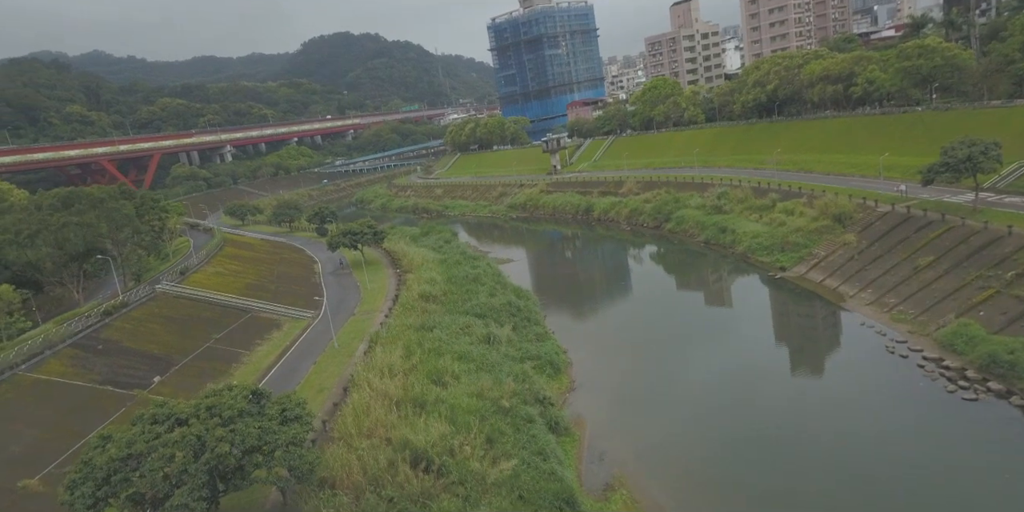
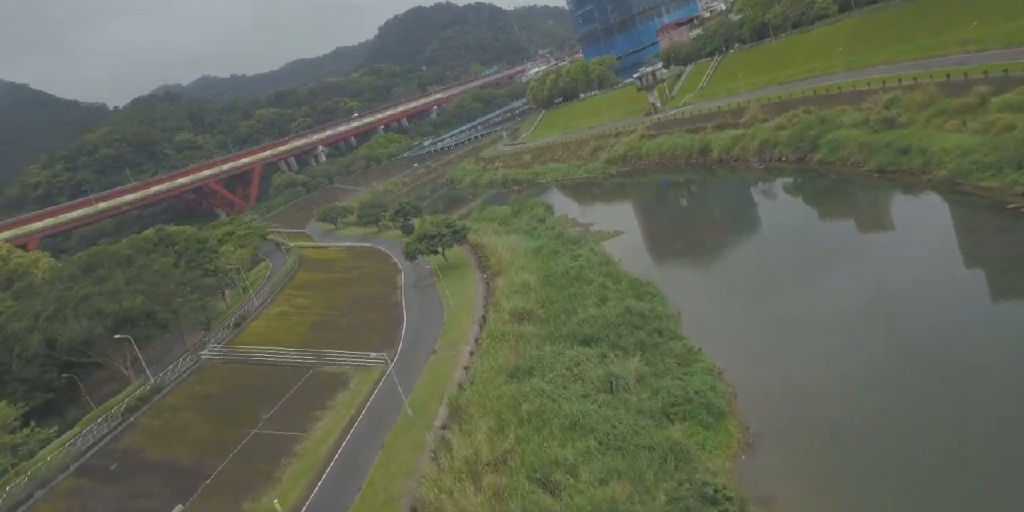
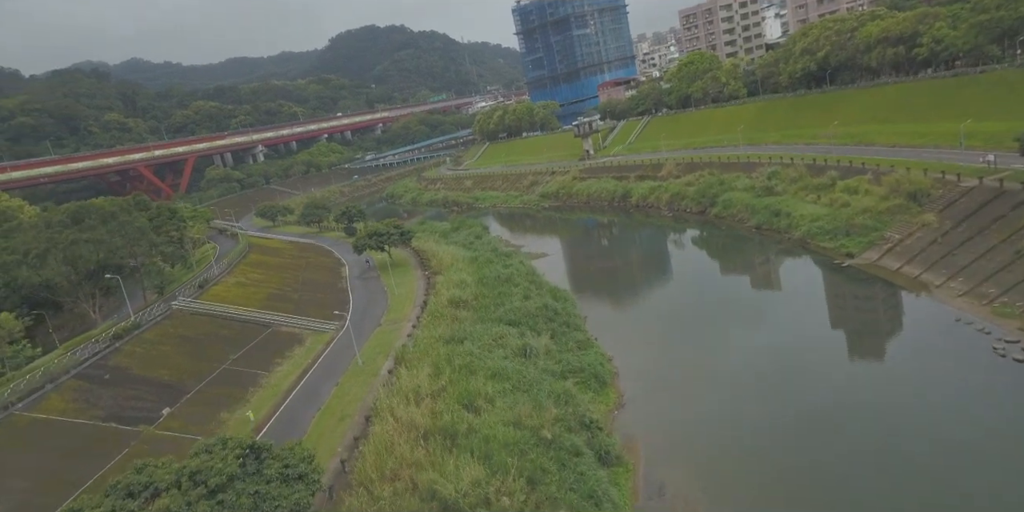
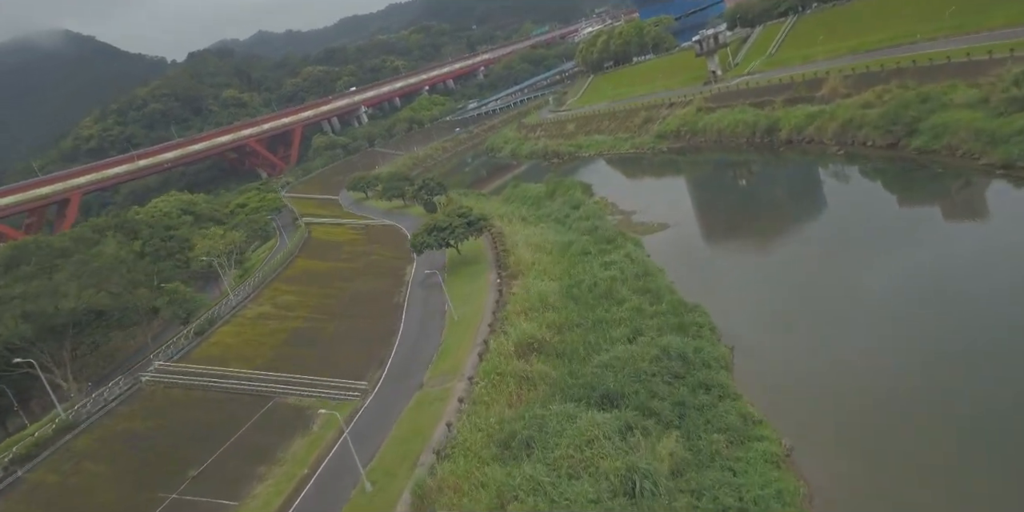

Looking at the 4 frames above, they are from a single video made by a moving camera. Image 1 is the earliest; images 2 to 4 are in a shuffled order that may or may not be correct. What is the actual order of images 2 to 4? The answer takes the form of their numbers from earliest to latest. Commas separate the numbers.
3, 2, 4
